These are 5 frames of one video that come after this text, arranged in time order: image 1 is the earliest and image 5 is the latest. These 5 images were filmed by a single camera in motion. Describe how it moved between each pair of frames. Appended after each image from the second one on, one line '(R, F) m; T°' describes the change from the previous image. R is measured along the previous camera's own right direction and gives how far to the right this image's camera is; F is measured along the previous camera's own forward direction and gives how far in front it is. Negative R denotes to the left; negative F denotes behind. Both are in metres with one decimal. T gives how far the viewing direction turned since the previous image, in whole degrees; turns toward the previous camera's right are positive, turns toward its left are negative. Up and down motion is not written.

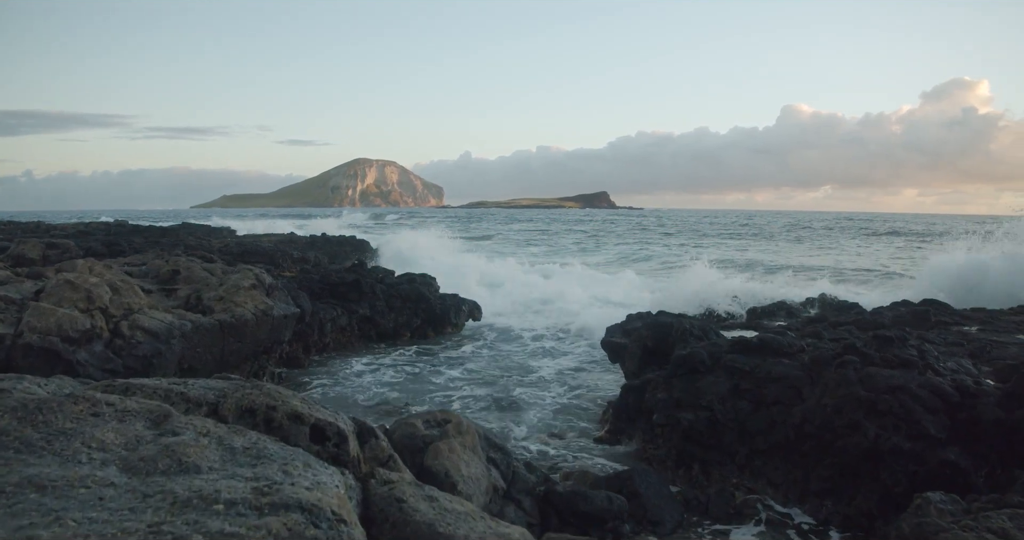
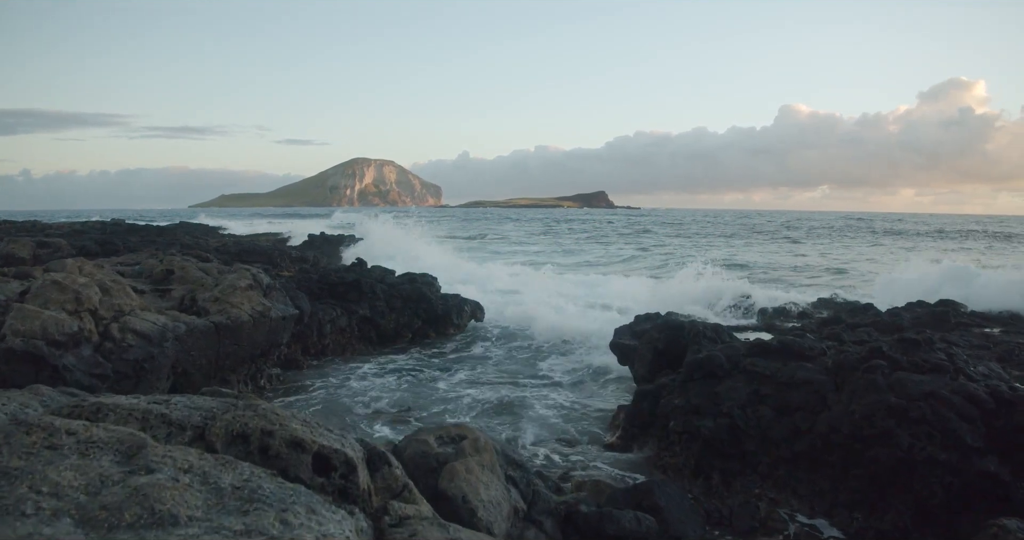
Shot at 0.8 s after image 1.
(-0.2, +0.4) m; 0°
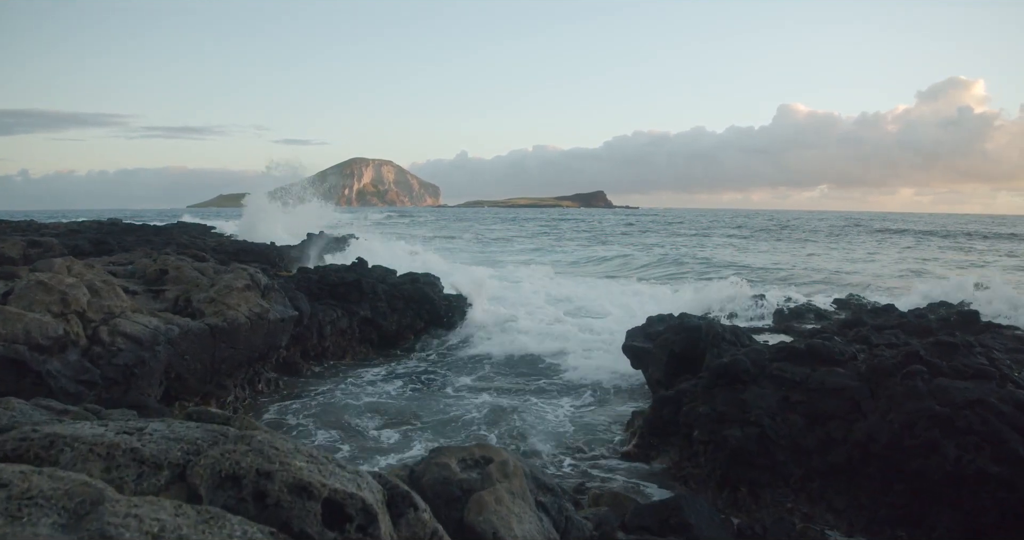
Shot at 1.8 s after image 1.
(-0.2, +0.5) m; 0°
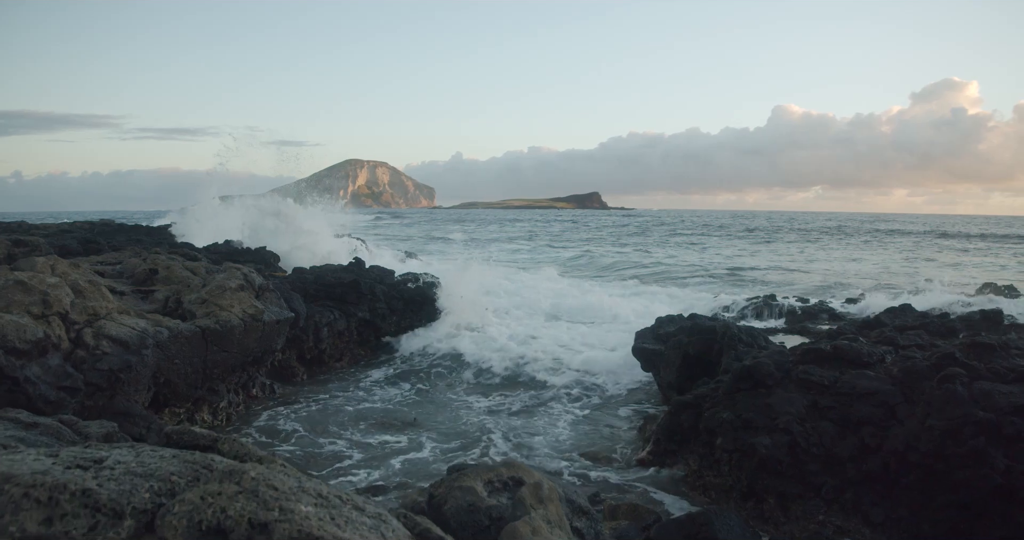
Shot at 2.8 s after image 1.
(-0.2, +0.5) m; 0°
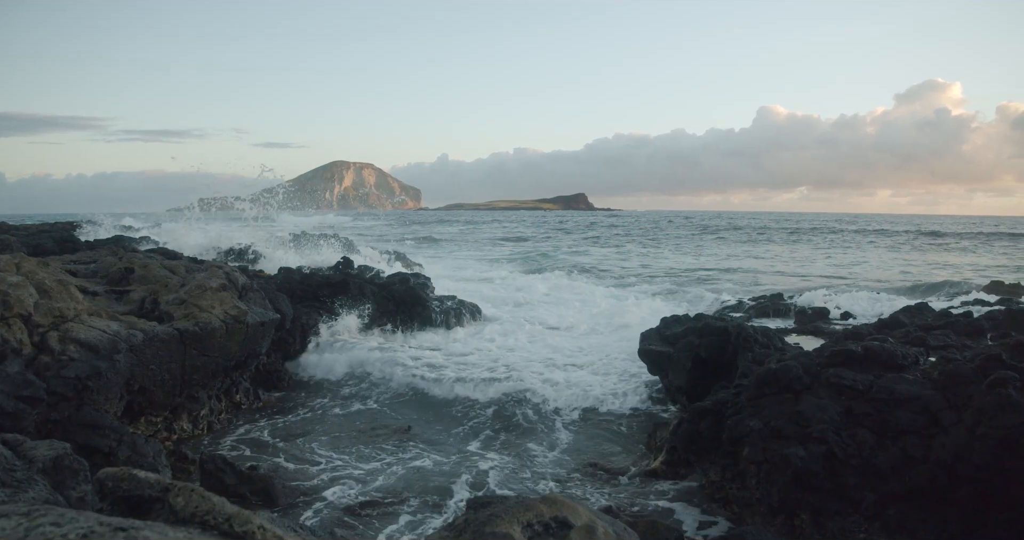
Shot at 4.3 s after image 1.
(-0.2, +0.7) m; +1°
